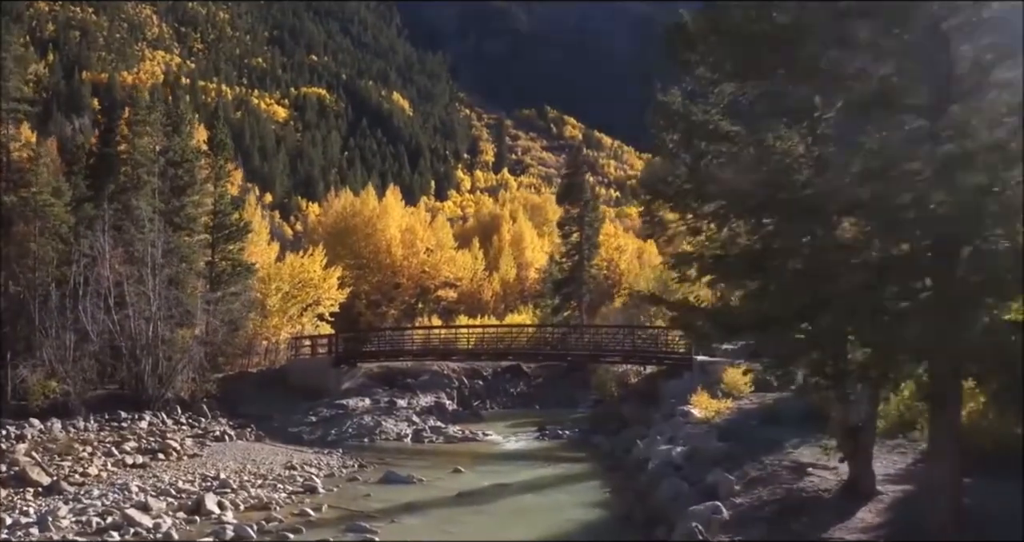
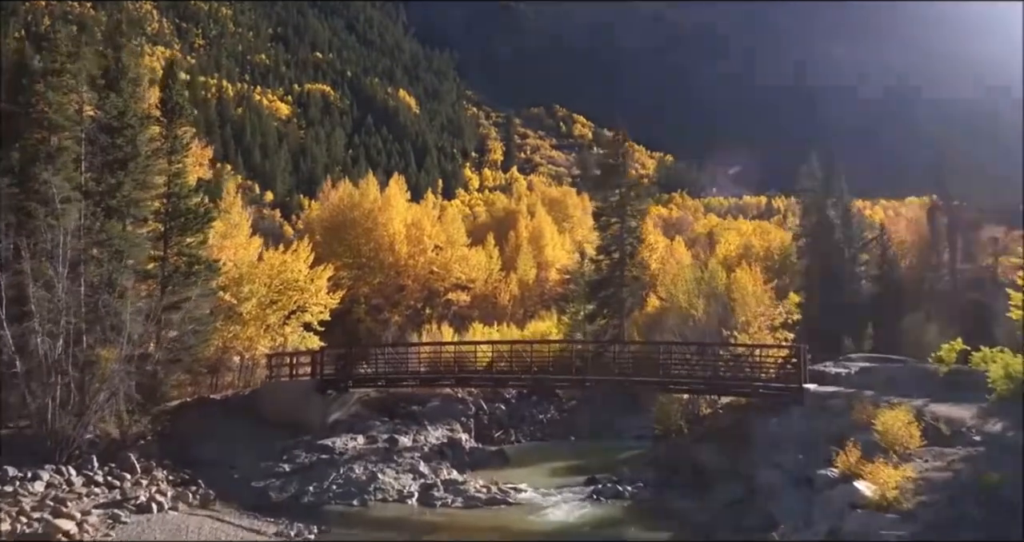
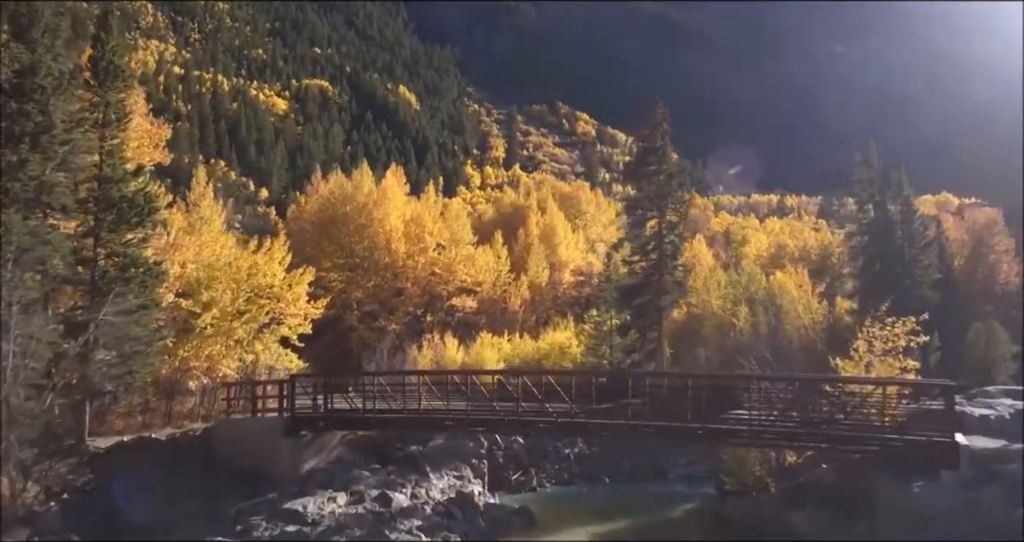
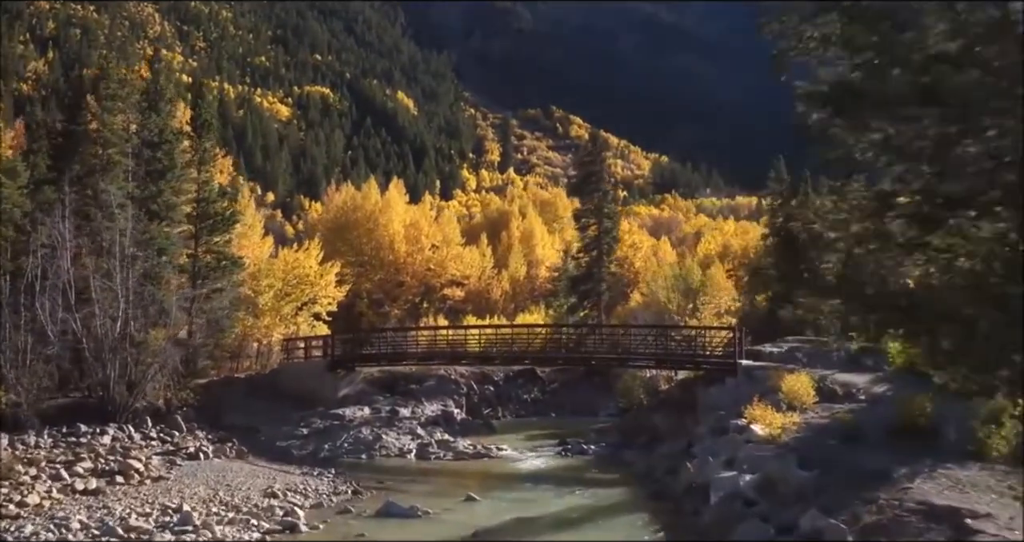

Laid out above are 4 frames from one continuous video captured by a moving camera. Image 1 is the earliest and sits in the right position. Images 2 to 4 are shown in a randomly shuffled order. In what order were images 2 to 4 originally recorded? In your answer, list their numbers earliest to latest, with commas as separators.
4, 2, 3
